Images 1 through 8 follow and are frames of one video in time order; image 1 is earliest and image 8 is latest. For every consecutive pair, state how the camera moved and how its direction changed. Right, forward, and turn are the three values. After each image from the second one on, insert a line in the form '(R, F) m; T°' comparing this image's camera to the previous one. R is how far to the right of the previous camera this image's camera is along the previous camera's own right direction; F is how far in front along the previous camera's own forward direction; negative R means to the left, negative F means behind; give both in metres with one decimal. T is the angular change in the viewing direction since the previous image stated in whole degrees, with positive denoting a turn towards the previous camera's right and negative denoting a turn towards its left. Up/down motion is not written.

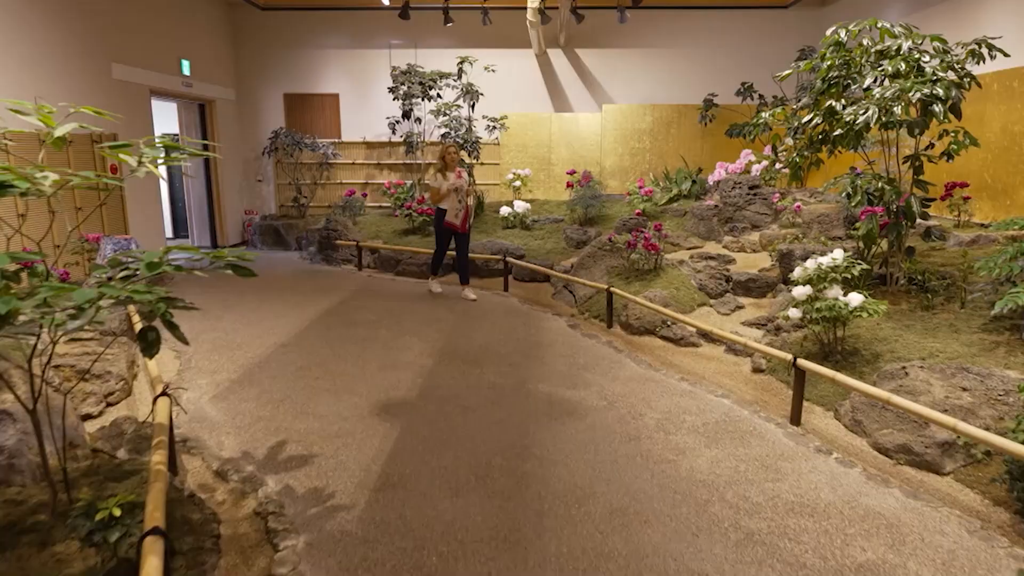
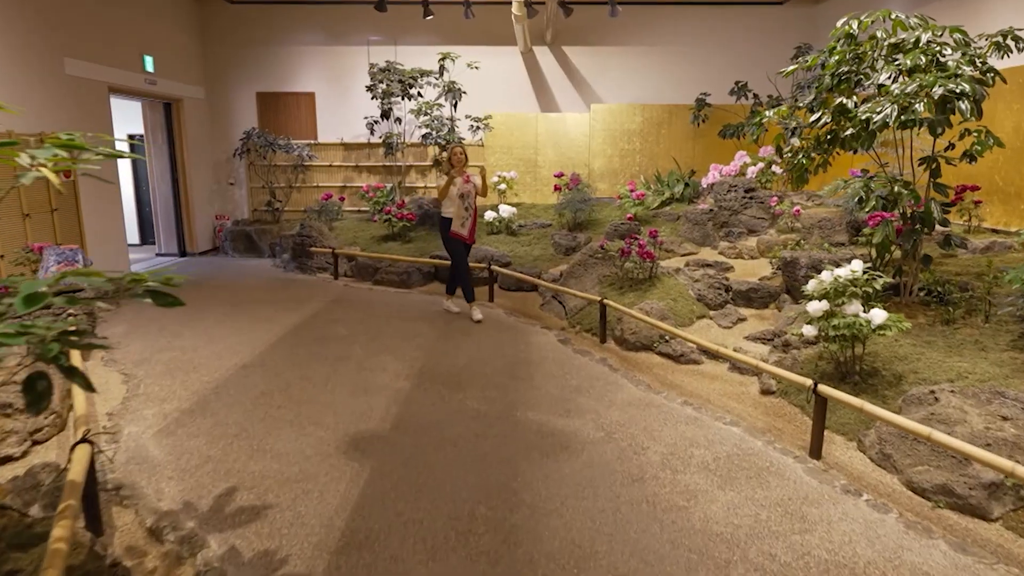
(0.0, +0.4) m; +1°
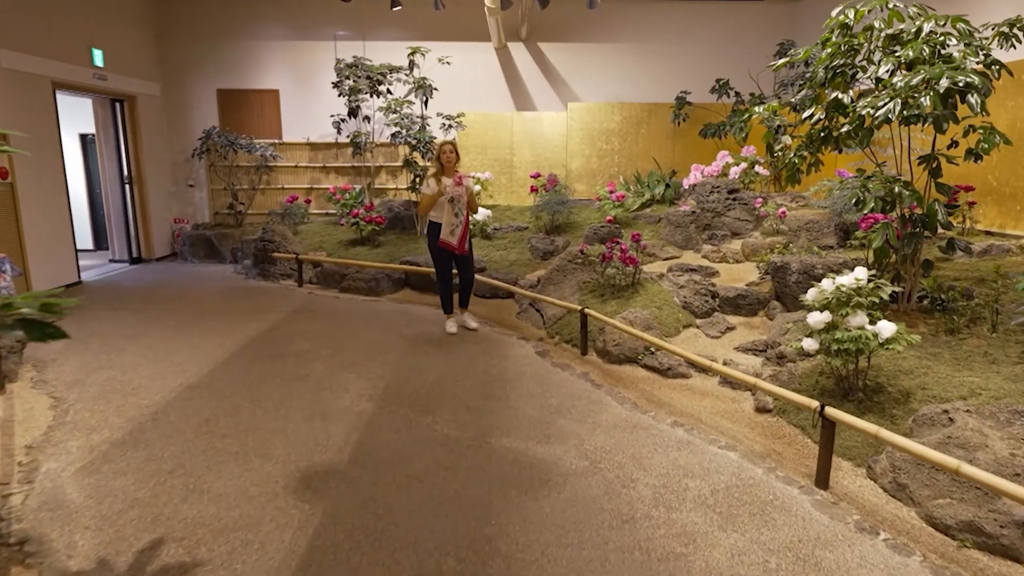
(0.0, +0.3) m; +2°
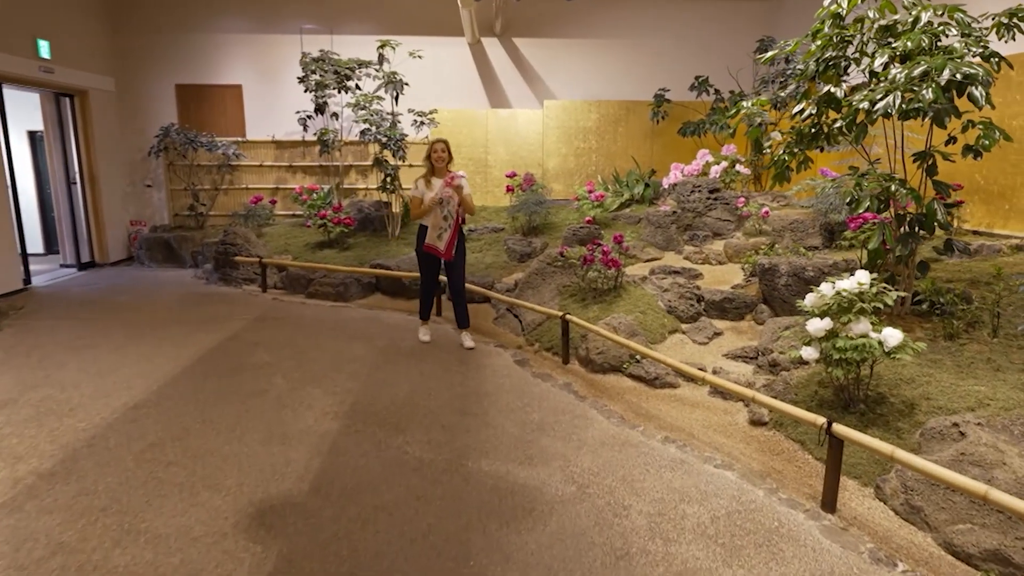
(0.0, +0.2) m; +2°
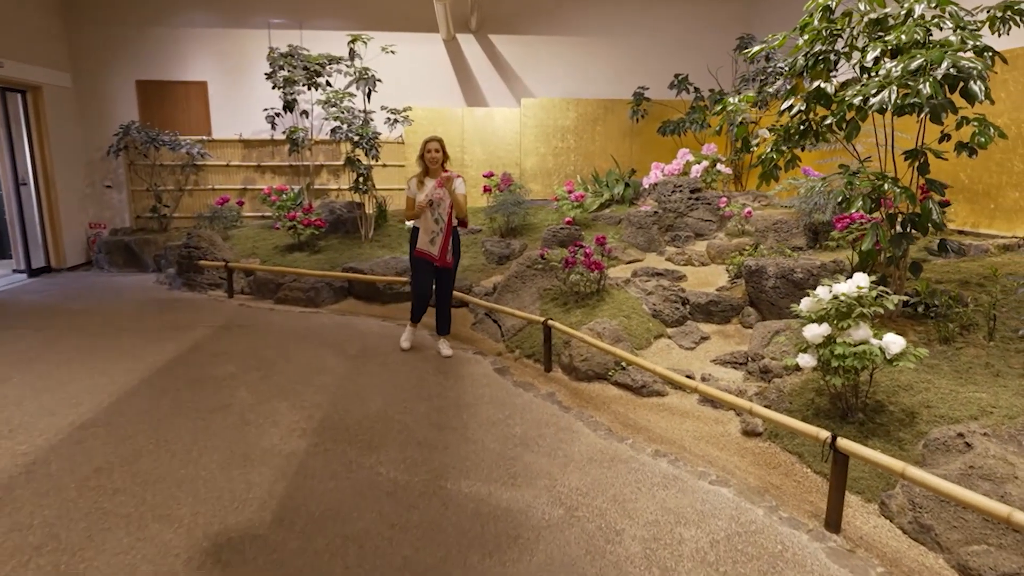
(0.0, +0.2) m; +2°
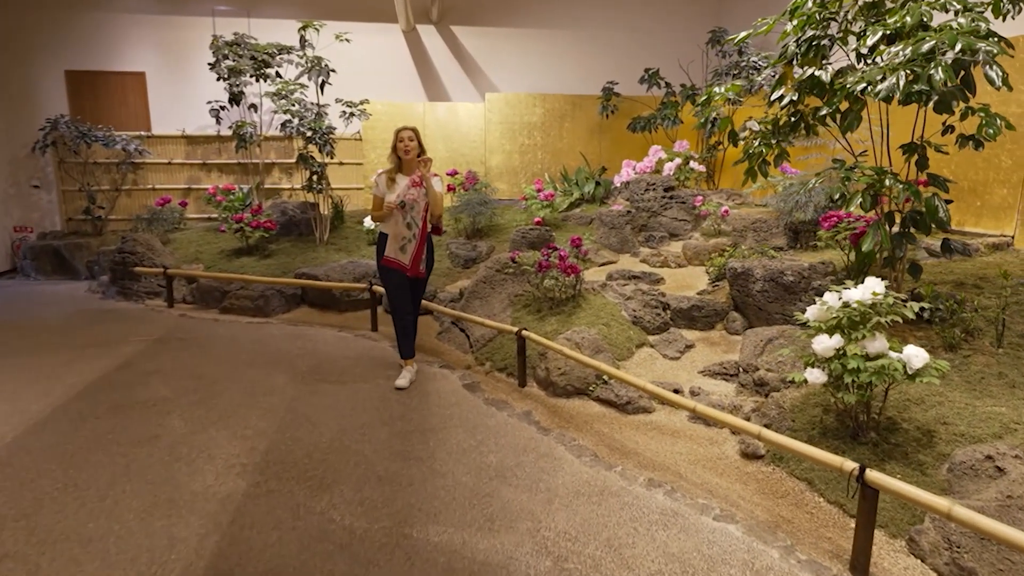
(0.0, +0.3) m; +3°
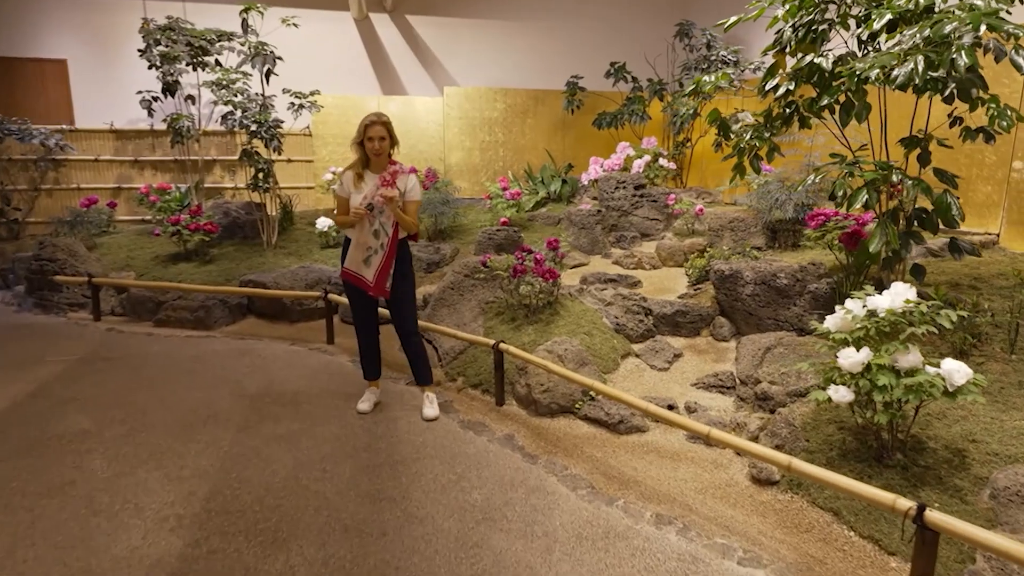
(-0.1, +0.3) m; +4°
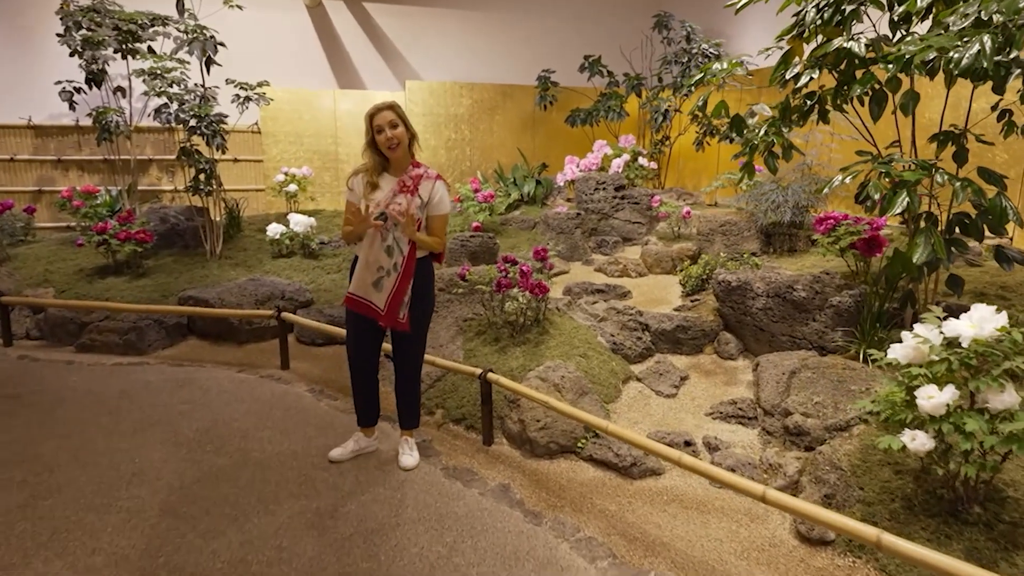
(-0.1, +0.4) m; +4°
